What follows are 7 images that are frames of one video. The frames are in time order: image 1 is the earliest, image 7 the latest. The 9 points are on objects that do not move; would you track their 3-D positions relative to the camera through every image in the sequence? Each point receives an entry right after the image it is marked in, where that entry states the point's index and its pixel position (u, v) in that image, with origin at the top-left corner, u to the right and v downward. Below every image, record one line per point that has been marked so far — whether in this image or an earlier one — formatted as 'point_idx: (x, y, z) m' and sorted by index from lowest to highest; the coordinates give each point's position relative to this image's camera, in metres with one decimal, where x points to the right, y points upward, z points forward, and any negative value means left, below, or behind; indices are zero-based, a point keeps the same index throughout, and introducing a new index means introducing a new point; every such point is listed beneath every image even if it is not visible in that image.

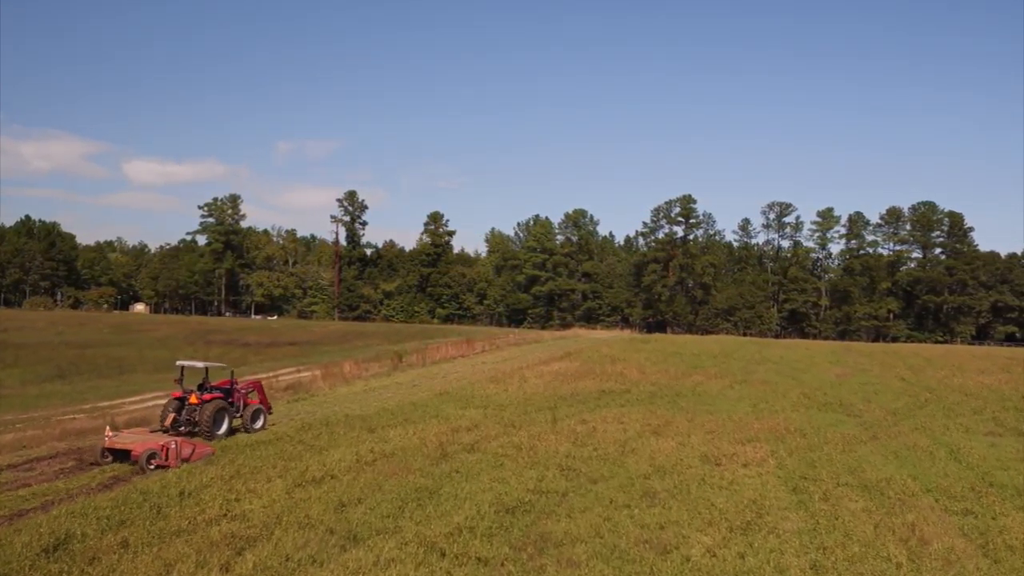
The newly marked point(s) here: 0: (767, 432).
0: (+6.9, -3.9, +19.6) m
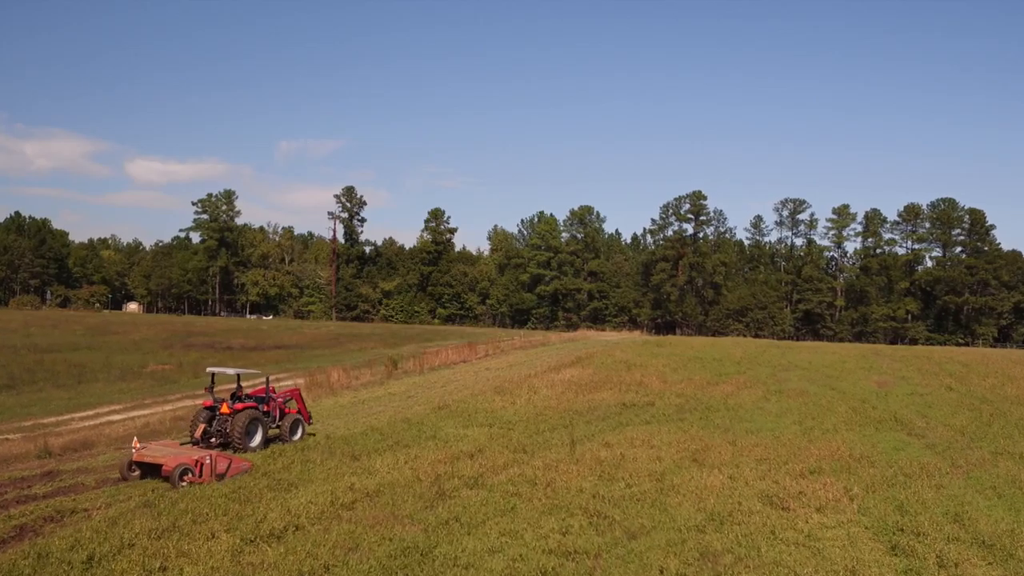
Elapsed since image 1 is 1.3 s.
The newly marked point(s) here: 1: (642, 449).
0: (+7.1, -3.9, +16.4) m
1: (+3.1, -3.8, +17.3) m
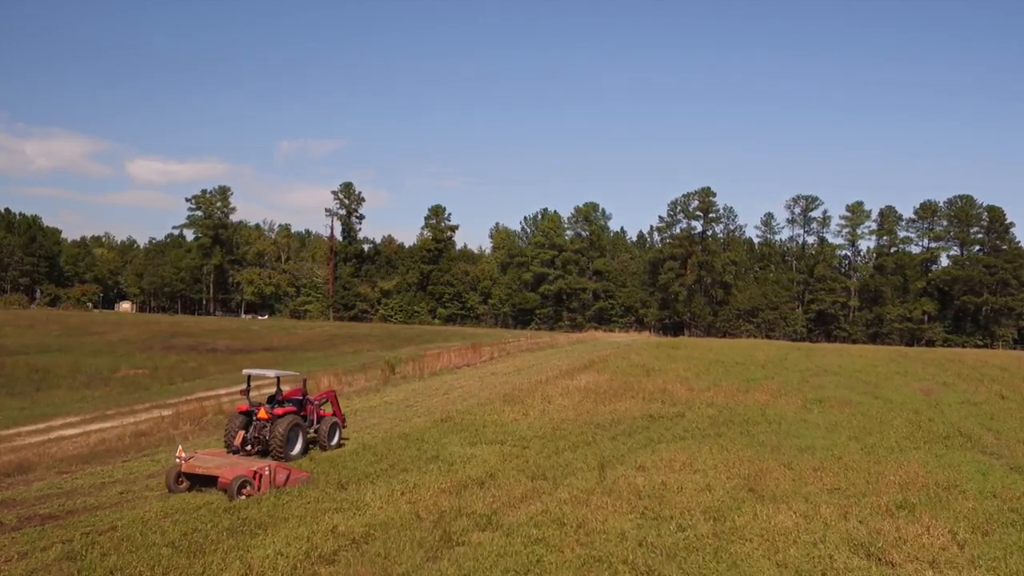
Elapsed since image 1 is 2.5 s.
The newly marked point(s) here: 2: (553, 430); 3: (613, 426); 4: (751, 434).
0: (+7.5, -3.8, +13.6) m
1: (+3.4, -3.7, +14.5) m
2: (+1.1, -3.7, +18.8) m
3: (+2.7, -3.7, +19.5) m
4: (+6.2, -3.8, +19.0) m
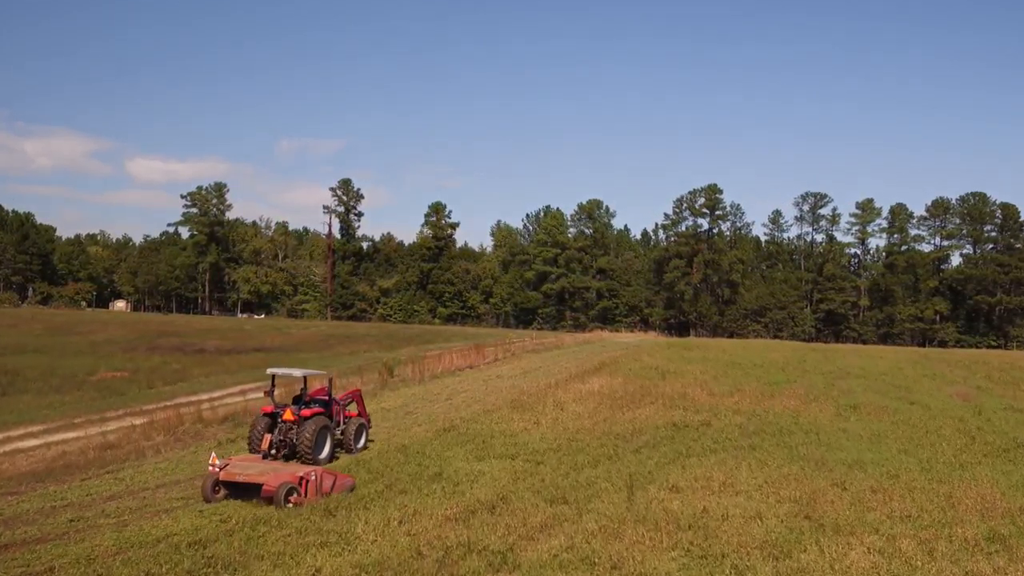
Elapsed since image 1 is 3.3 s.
0: (+7.8, -3.7, +11.6) m
1: (+3.7, -3.6, +12.6) m
2: (+1.3, -3.6, +16.8) m
3: (+3.0, -3.6, +17.6) m
4: (+6.5, -3.7, +17.1) m
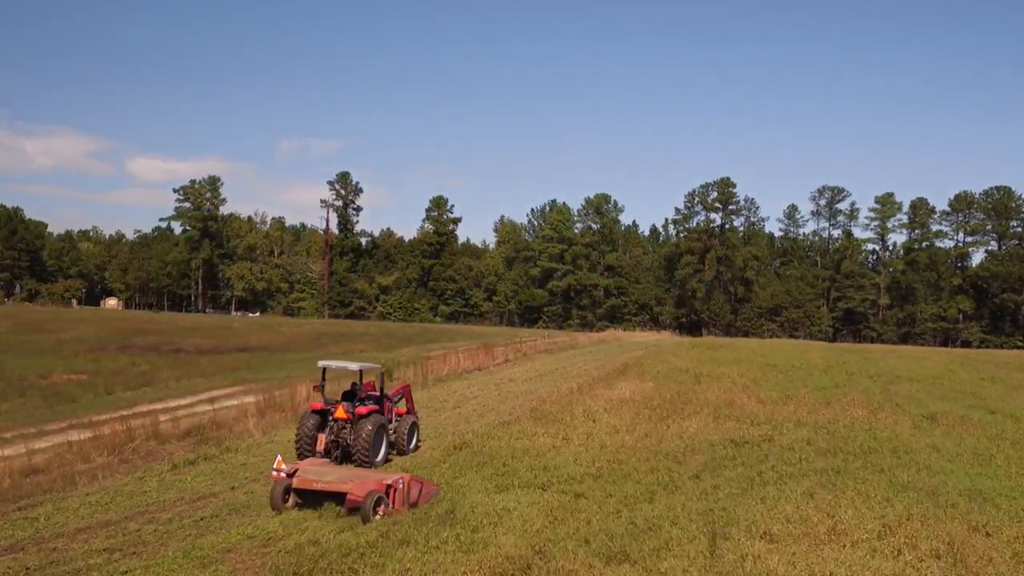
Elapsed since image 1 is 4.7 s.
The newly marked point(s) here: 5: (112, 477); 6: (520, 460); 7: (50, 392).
0: (+8.3, -3.4, +8.3) m
1: (+4.2, -3.3, +9.2) m
2: (+1.9, -3.3, +13.5) m
3: (+3.5, -3.4, +14.2) m
4: (+7.0, -3.5, +13.8) m
5: (-7.0, -3.3, +12.8) m
6: (+0.2, -3.3, +14.0) m
7: (-12.7, -2.8, +20.1) m
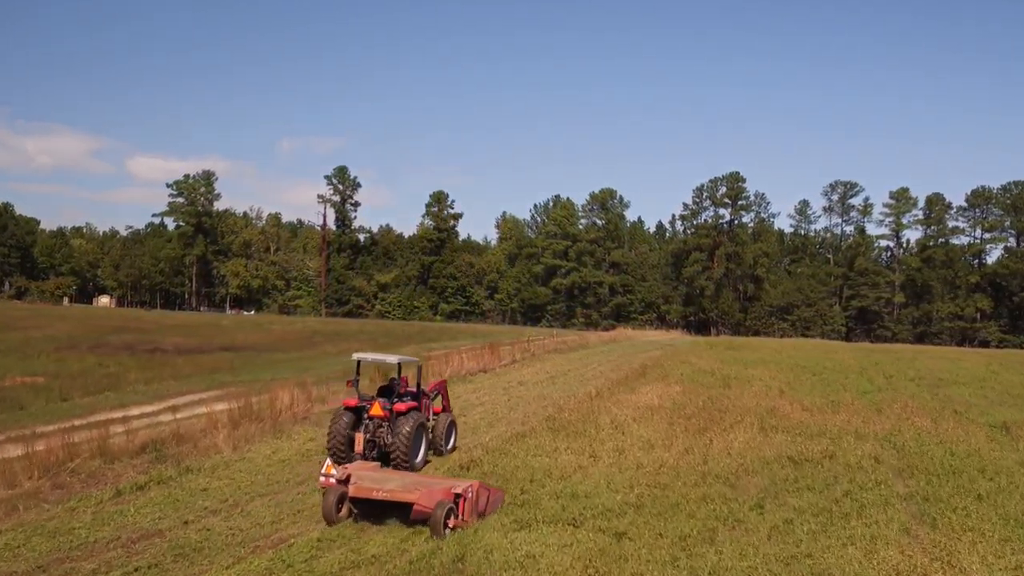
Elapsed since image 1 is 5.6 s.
0: (+8.6, -3.2, +5.8) m
1: (+4.5, -3.2, +6.8) m
2: (+2.2, -3.1, +11.0) m
3: (+3.8, -3.2, +11.7) m
4: (+7.3, -3.3, +11.3) m
5: (-6.7, -3.1, +10.3) m
6: (+0.5, -3.1, +11.5) m
7: (-12.3, -2.6, +17.6) m
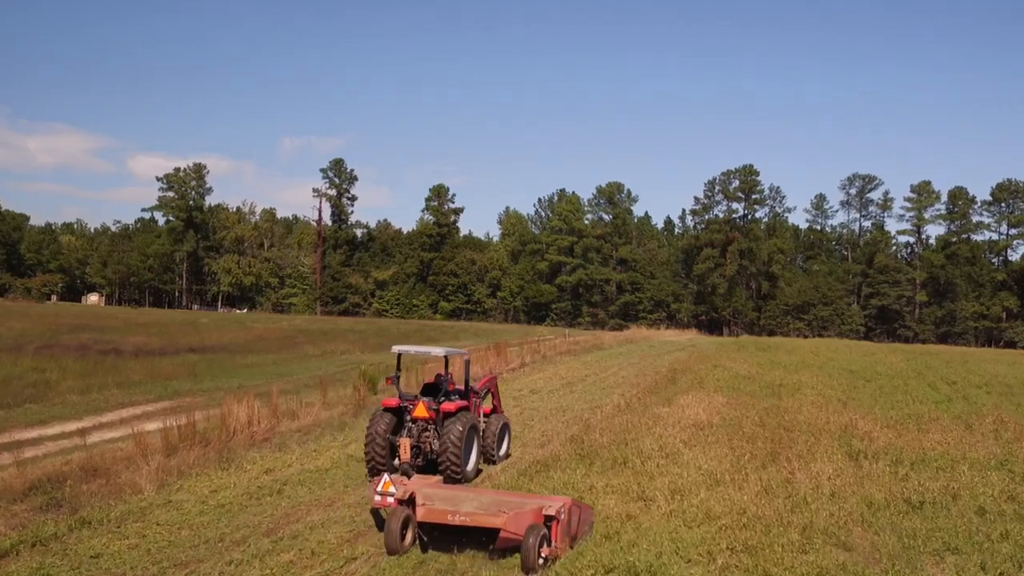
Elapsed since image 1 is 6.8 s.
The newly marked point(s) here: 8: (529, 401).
0: (+8.9, -3.0, +2.3) m
1: (+4.8, -2.9, +3.3) m
2: (+2.4, -2.9, +7.6) m
3: (+4.1, -2.9, +8.3) m
4: (+7.6, -3.1, +7.8) m
5: (-6.4, -2.9, +6.9) m
6: (+0.7, -2.9, +8.0) m
7: (-12.1, -2.4, +14.1) m
8: (+0.4, -2.7, +17.6) m
